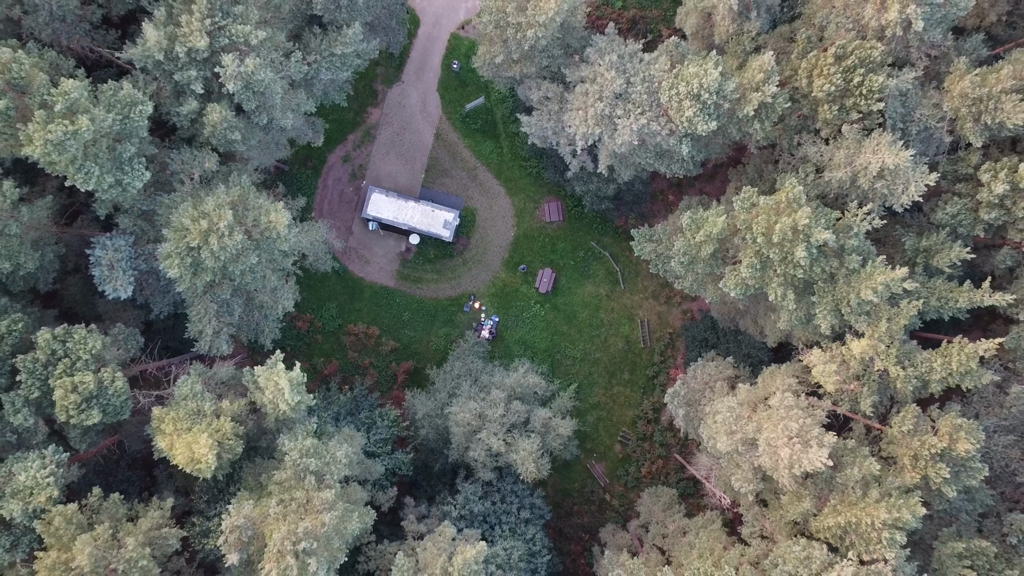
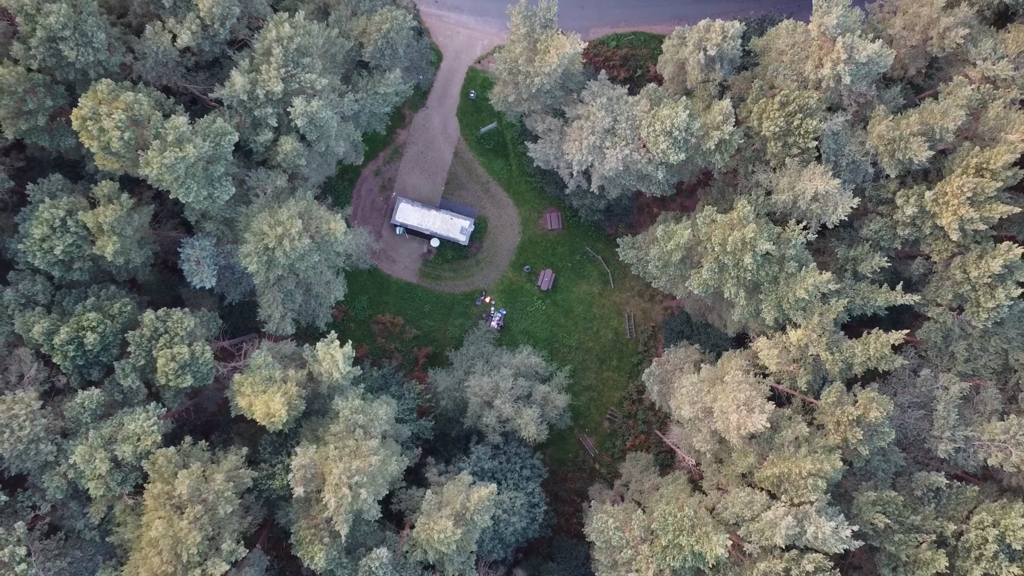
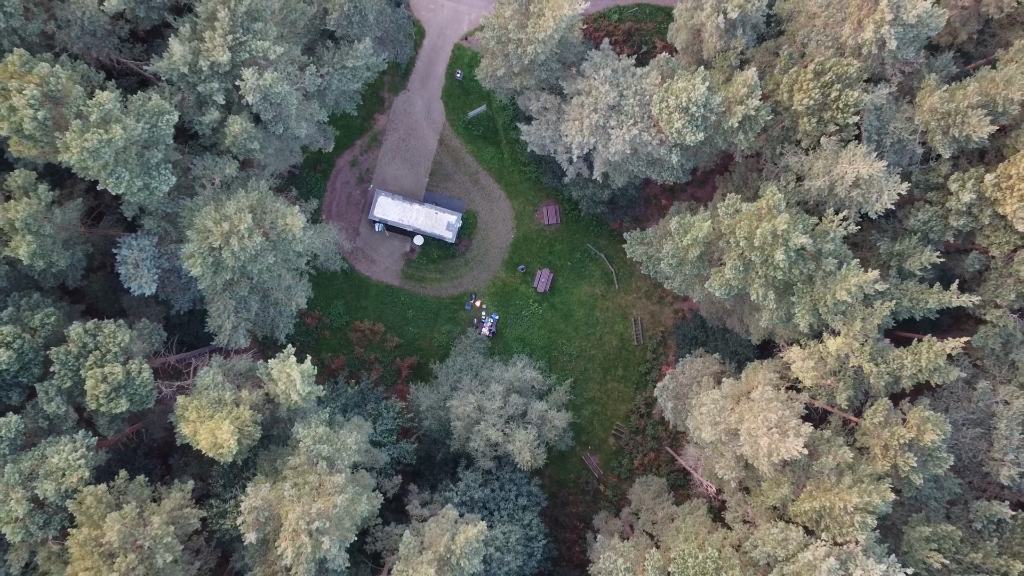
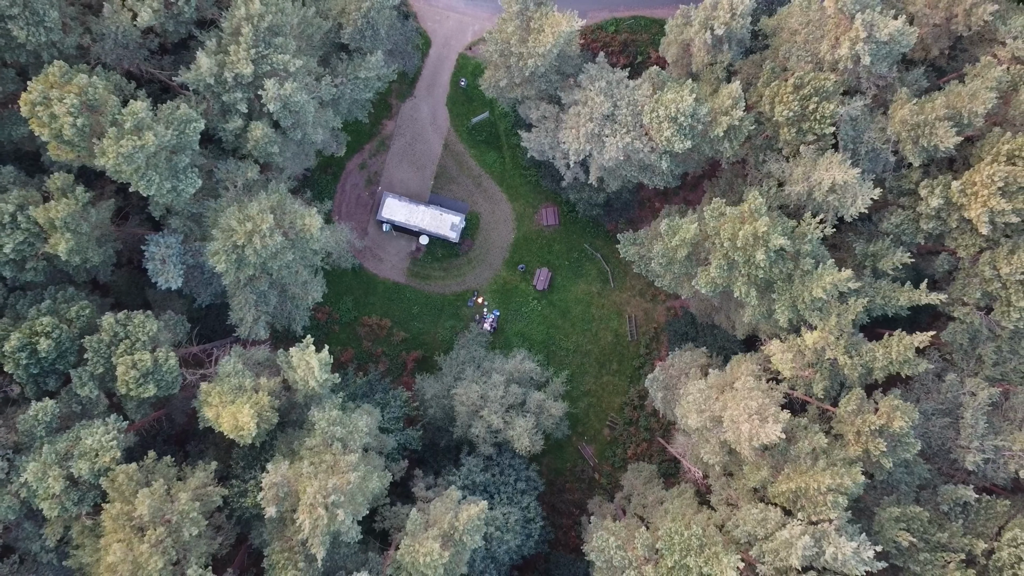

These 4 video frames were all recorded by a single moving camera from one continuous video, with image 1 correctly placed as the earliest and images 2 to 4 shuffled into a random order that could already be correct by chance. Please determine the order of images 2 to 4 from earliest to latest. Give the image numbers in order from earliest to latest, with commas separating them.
3, 4, 2
